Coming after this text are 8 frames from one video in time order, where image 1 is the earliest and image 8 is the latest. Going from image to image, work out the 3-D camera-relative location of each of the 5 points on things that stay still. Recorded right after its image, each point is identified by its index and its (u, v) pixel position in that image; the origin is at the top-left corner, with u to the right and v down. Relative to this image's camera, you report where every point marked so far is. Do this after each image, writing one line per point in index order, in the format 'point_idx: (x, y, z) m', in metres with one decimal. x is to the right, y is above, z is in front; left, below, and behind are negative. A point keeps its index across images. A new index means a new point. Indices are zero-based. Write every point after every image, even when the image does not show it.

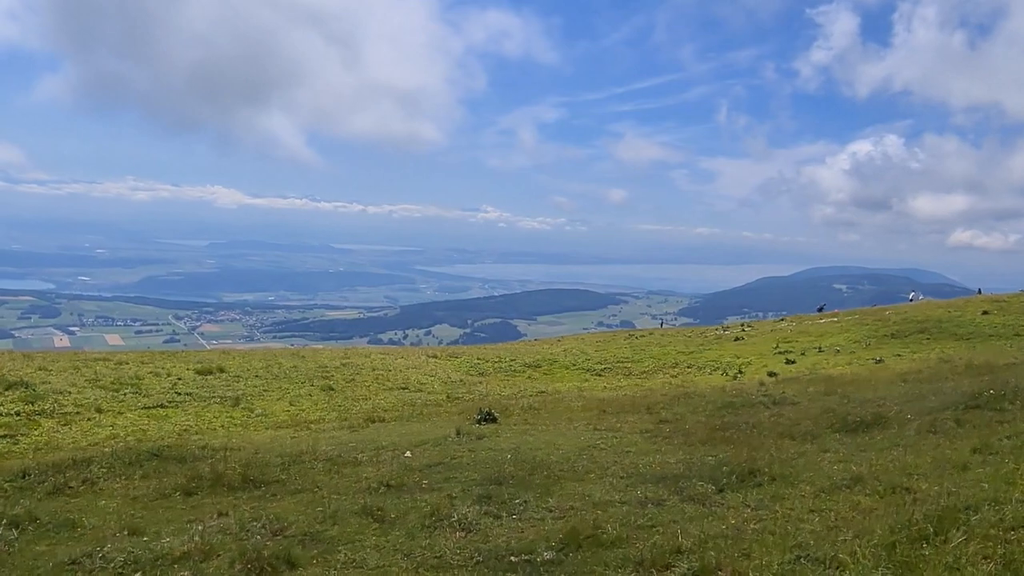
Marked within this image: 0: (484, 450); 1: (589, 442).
0: (-0.6, -3.2, +14.6) m
1: (+1.6, -3.2, +15.0) m
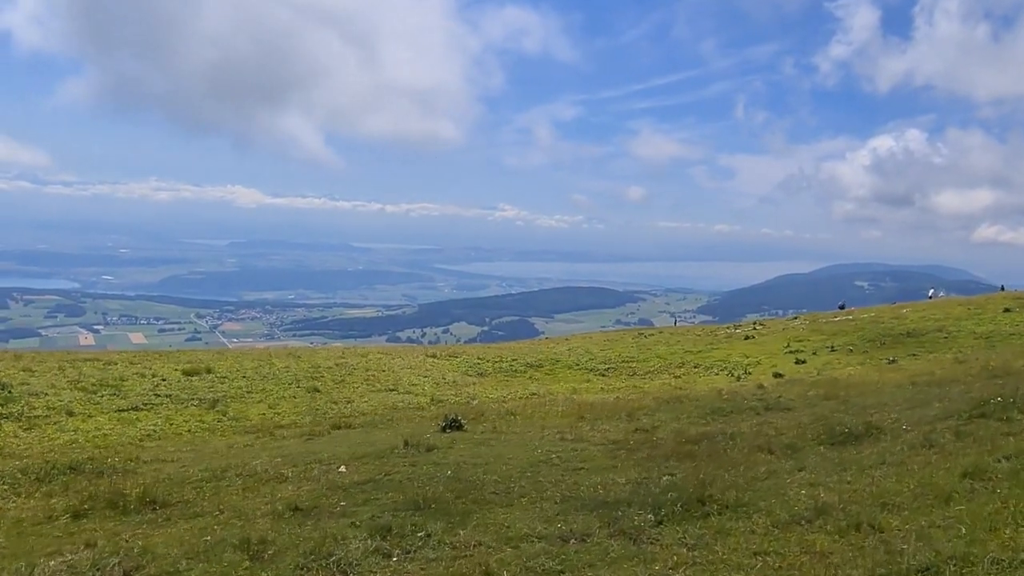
0: (-1.5, -3.2, +13.3) m
1: (+0.6, -3.1, +13.6) m
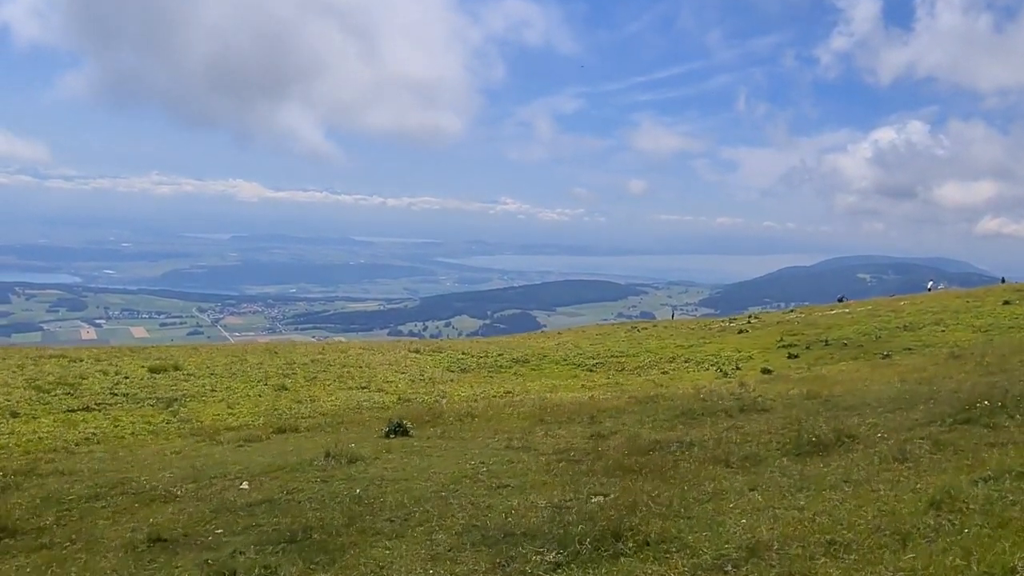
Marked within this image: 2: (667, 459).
0: (-2.7, -3.1, +11.9) m
1: (-0.6, -3.0, +12.2) m
2: (+2.6, -2.9, +12.2) m
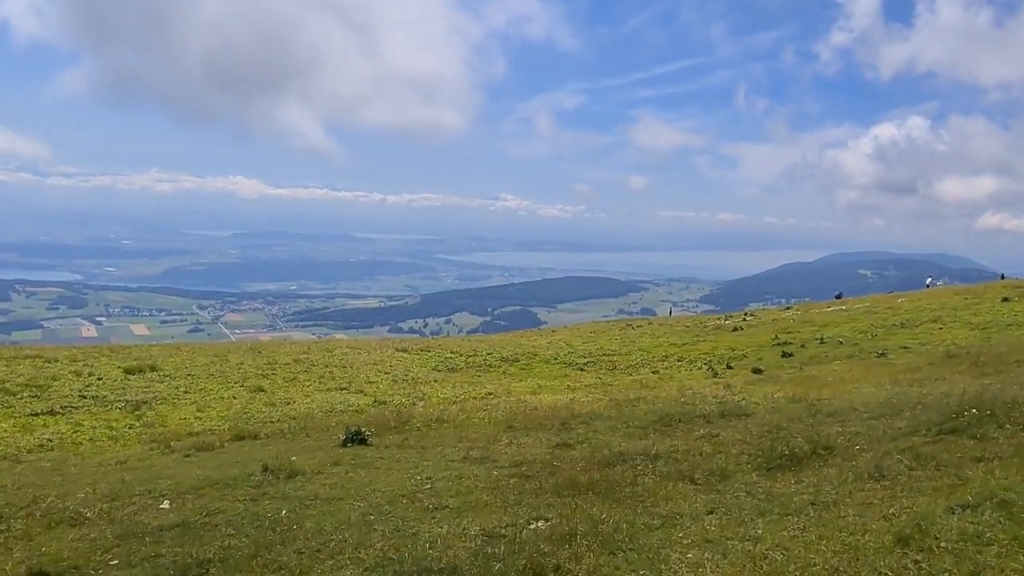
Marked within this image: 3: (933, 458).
0: (-3.6, -3.1, +11.0) m
1: (-1.4, -3.0, +11.3) m
2: (+1.8, -2.9, +11.3) m
3: (+6.3, -2.6, +11.0) m
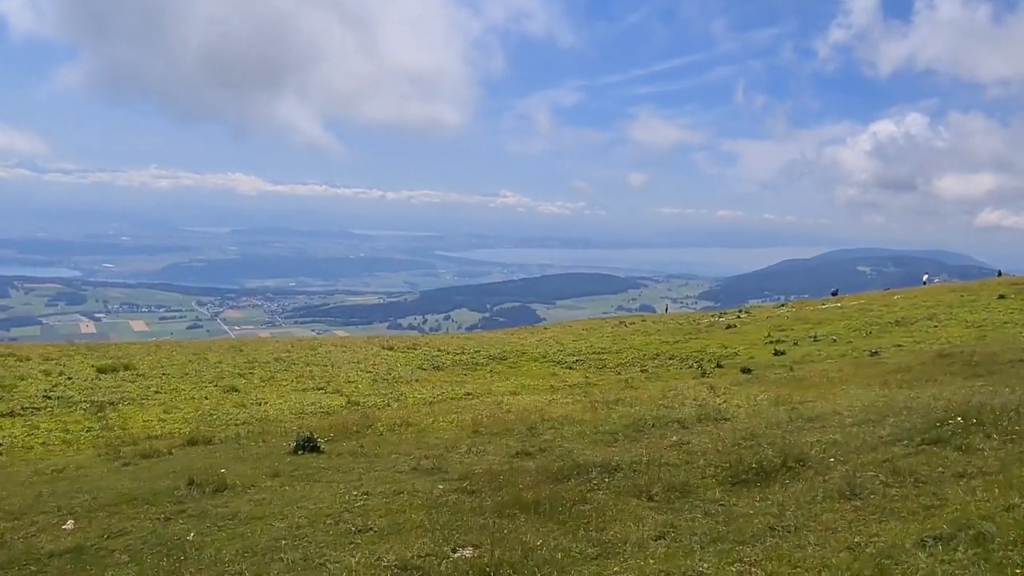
0: (-4.4, -3.1, +10.0) m
1: (-2.2, -3.0, +10.4) m
2: (+1.0, -2.9, +10.4) m
3: (+5.5, -2.5, +10.1) m
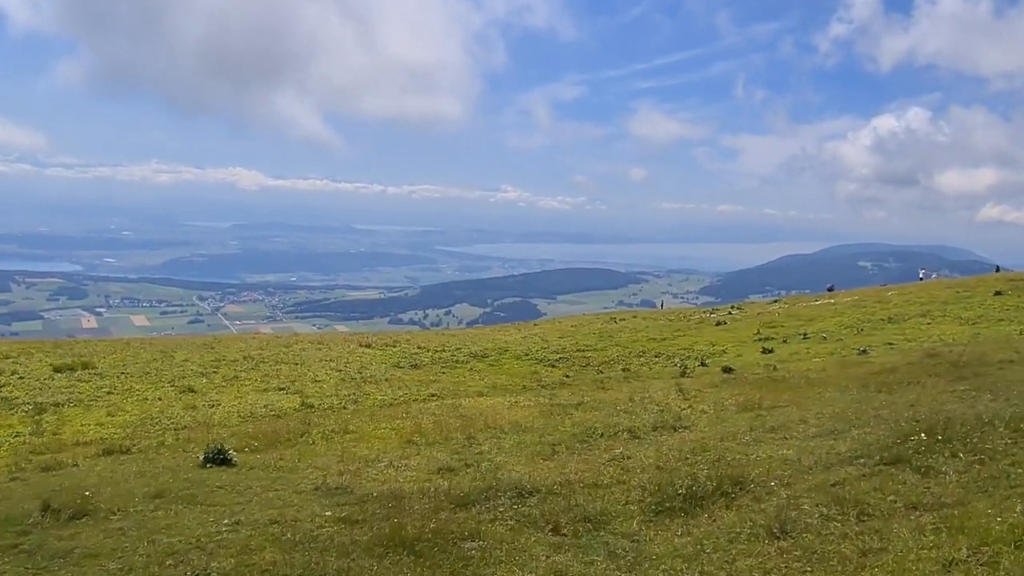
0: (-5.7, -3.1, +8.7) m
1: (-3.6, -3.0, +9.0) m
2: (-0.4, -2.9, +9.0) m
3: (+4.2, -2.5, +8.7) m
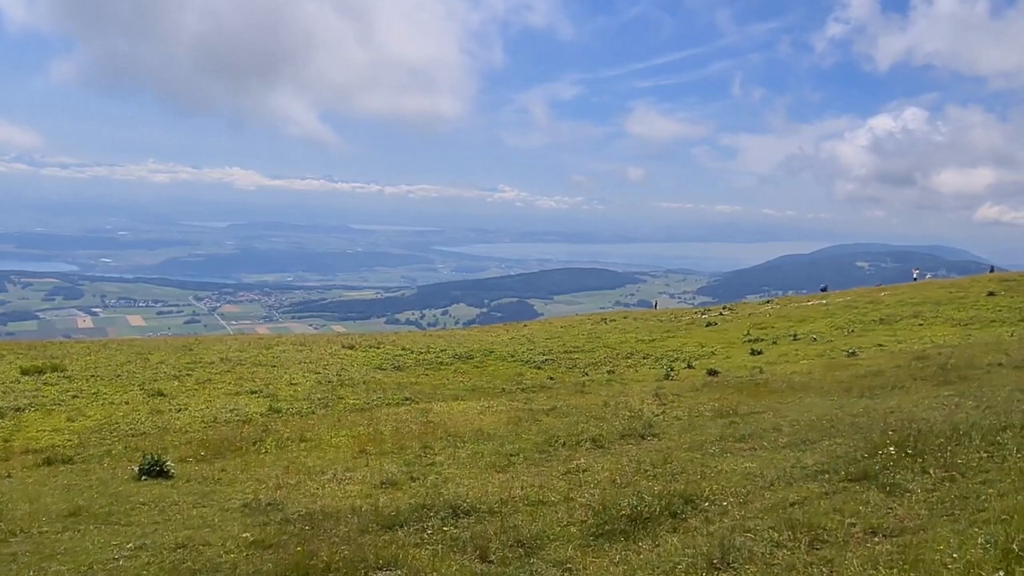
0: (-6.6, -3.1, +7.9) m
1: (-4.4, -3.0, +8.3) m
2: (-1.2, -2.9, +8.3) m
3: (+3.3, -2.6, +8.0) m
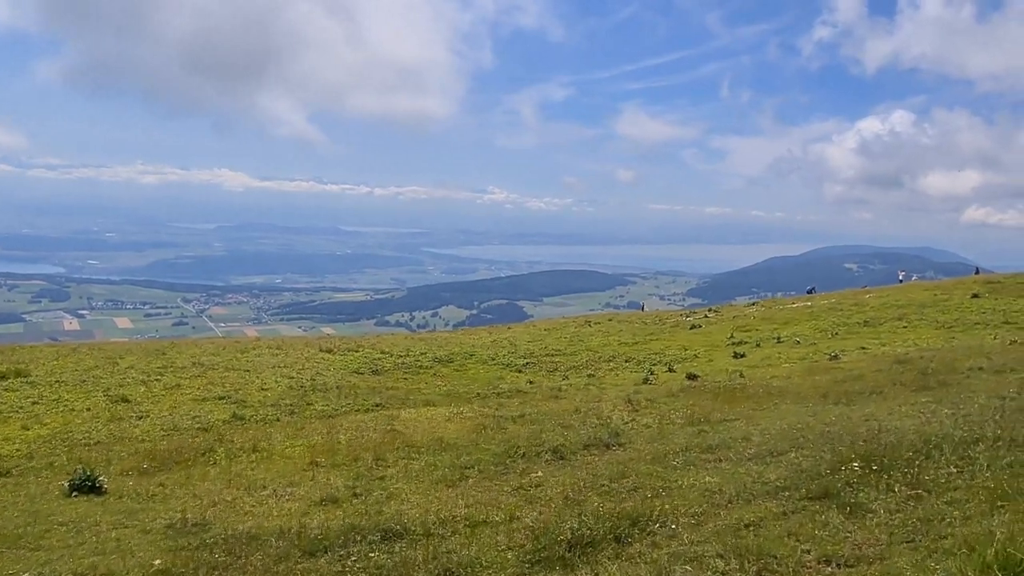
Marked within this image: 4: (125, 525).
0: (-7.3, -3.2, +7.2) m
1: (-5.2, -3.1, +7.6) m
2: (-2.0, -3.0, +7.6) m
3: (+2.6, -2.6, +7.4) m
4: (-5.4, -3.3, +10.3) m
